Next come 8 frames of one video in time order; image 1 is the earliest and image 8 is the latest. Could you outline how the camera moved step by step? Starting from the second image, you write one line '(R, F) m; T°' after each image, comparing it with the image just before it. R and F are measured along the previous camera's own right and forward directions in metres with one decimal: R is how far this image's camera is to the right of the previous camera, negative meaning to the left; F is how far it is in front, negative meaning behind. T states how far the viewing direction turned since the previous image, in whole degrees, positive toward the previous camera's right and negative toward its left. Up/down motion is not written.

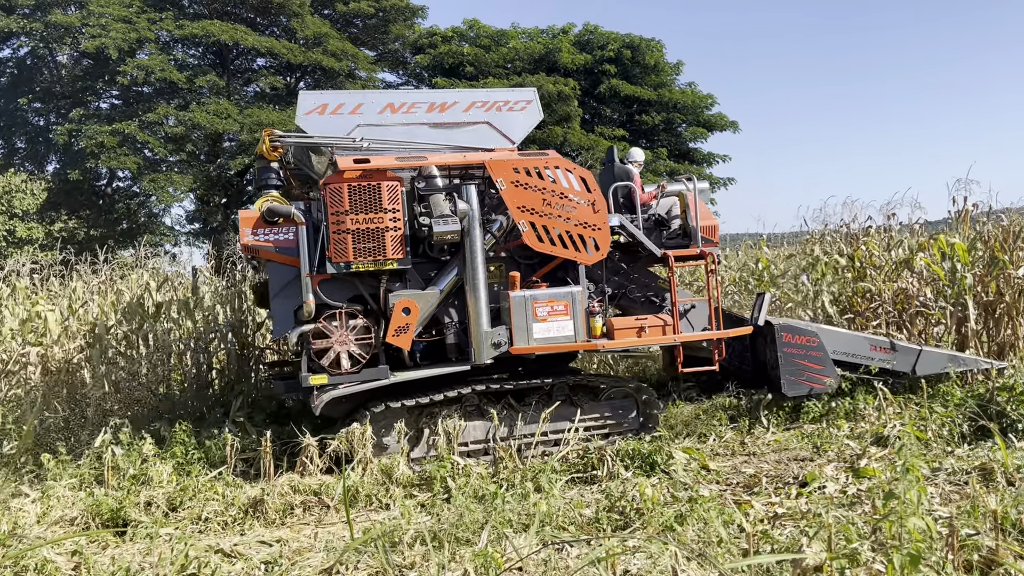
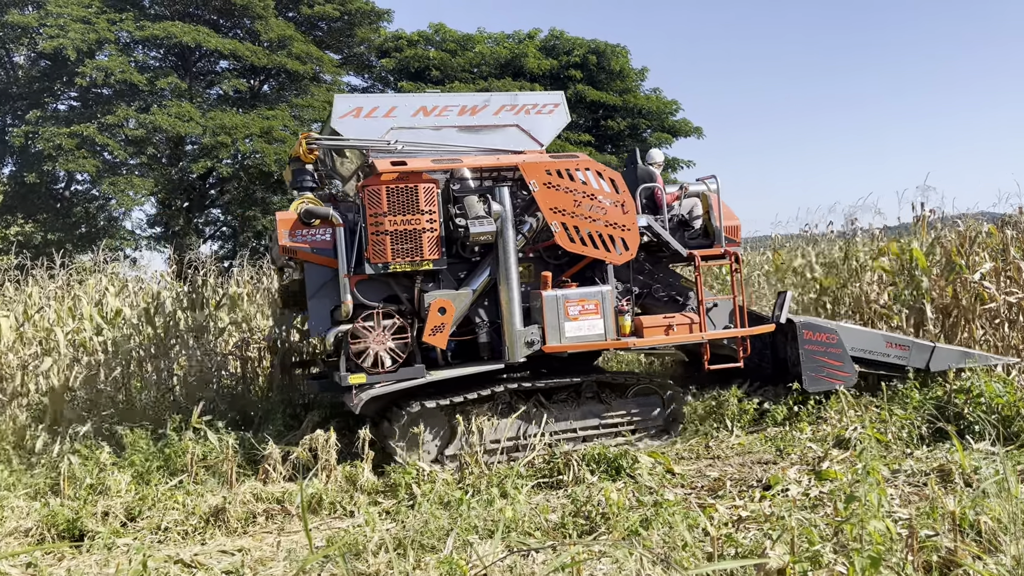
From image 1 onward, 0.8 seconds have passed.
(-0.5, -0.1) m; +3°
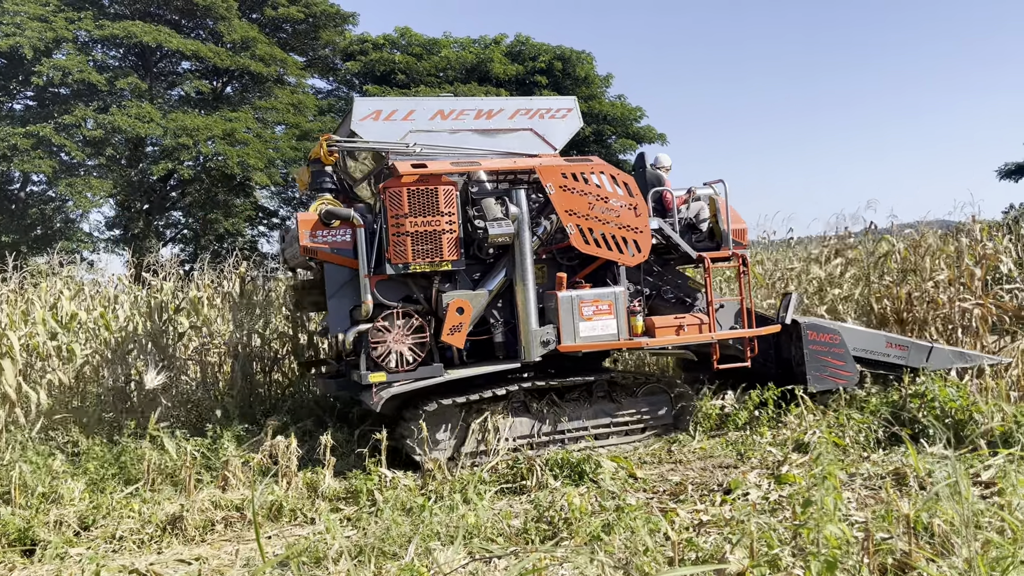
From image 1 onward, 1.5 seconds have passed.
(-0.4, -0.1) m; +3°
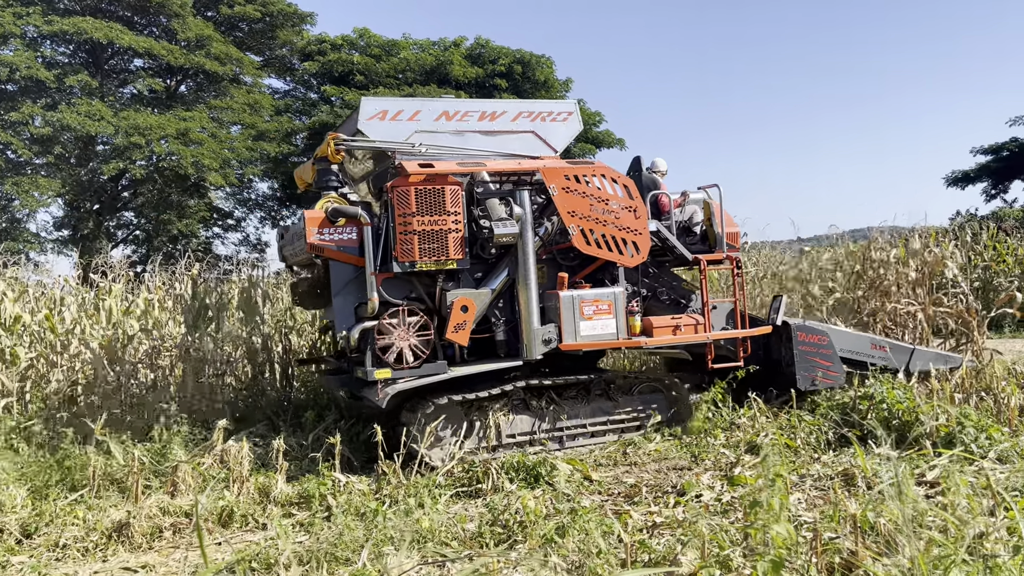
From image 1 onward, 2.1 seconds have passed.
(-0.3, -0.1) m; +3°
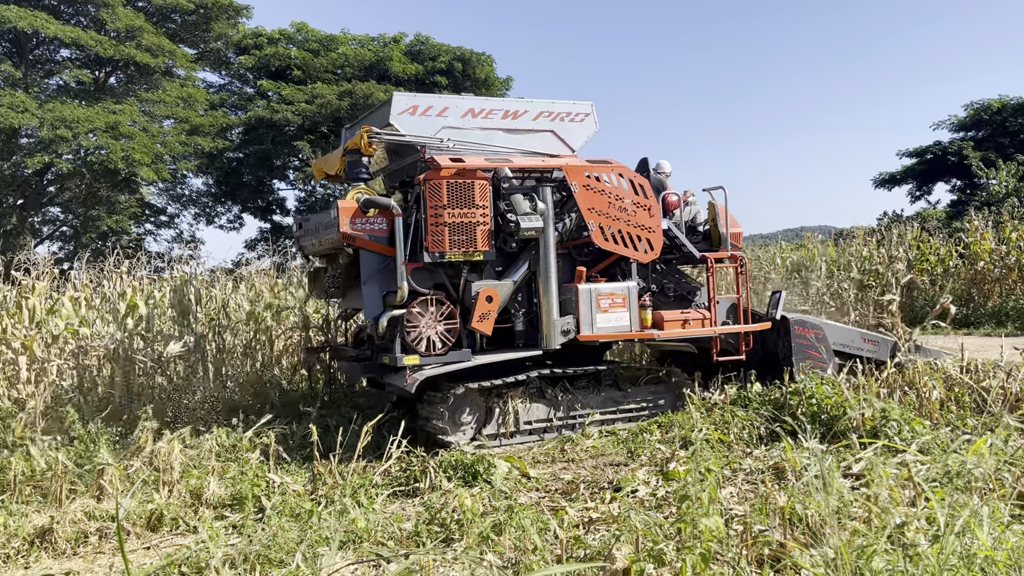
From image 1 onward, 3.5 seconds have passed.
(-0.6, -0.2) m; +4°
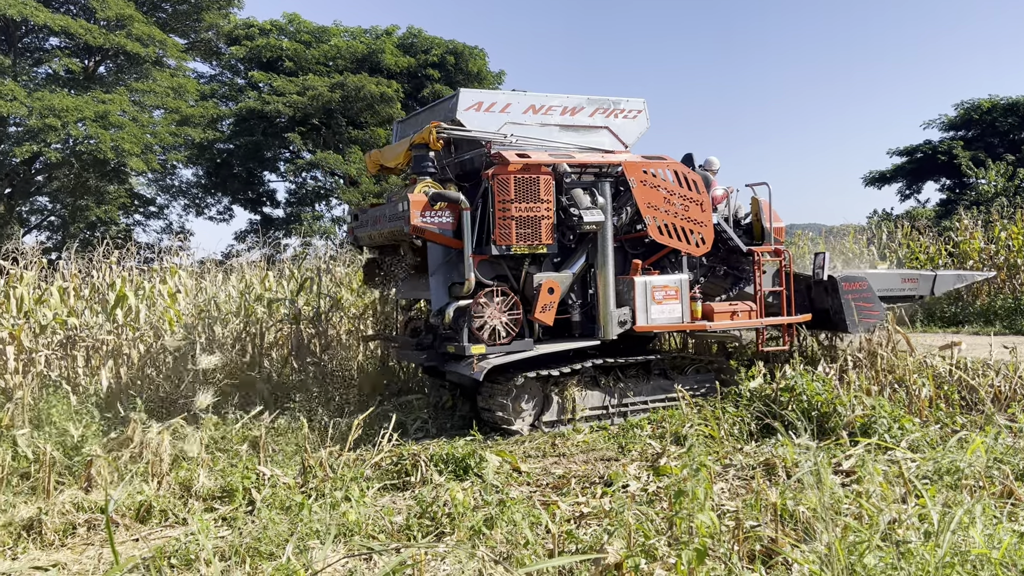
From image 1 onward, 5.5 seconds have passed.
(-0.5, -0.2) m; +1°
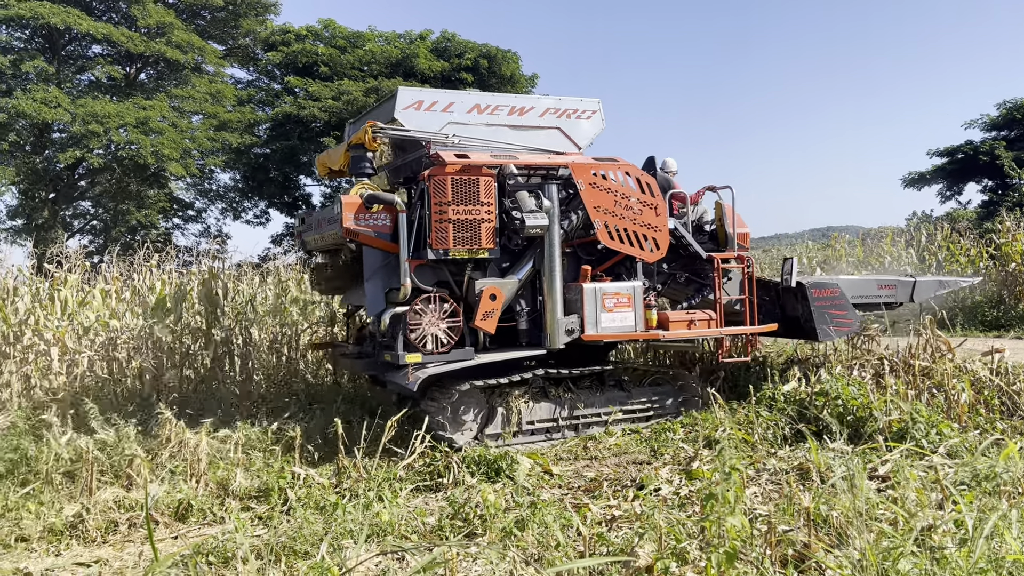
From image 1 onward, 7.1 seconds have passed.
(+0.7, +0.2) m; -2°
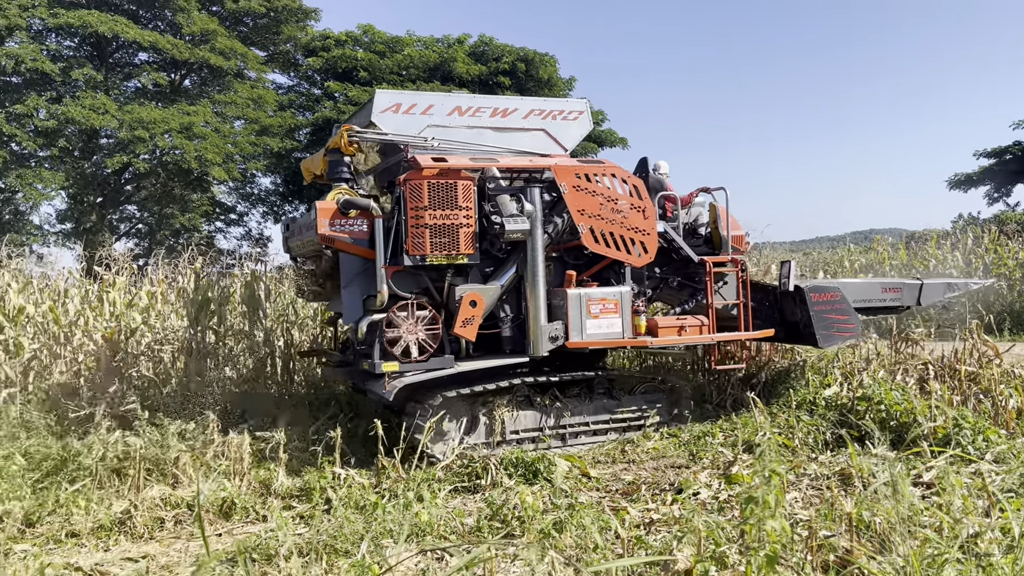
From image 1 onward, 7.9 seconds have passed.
(+0.4, +0.1) m; -3°
